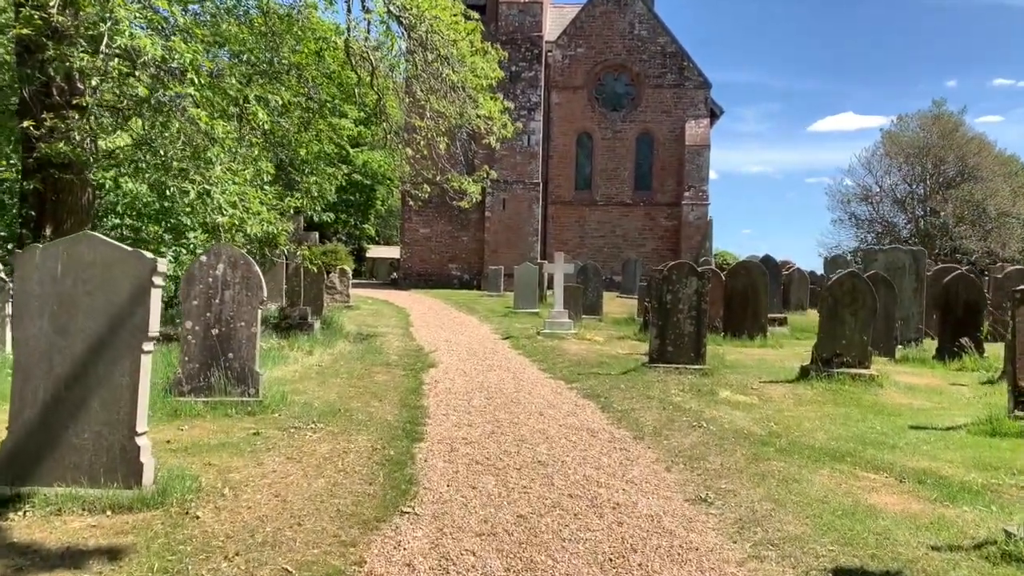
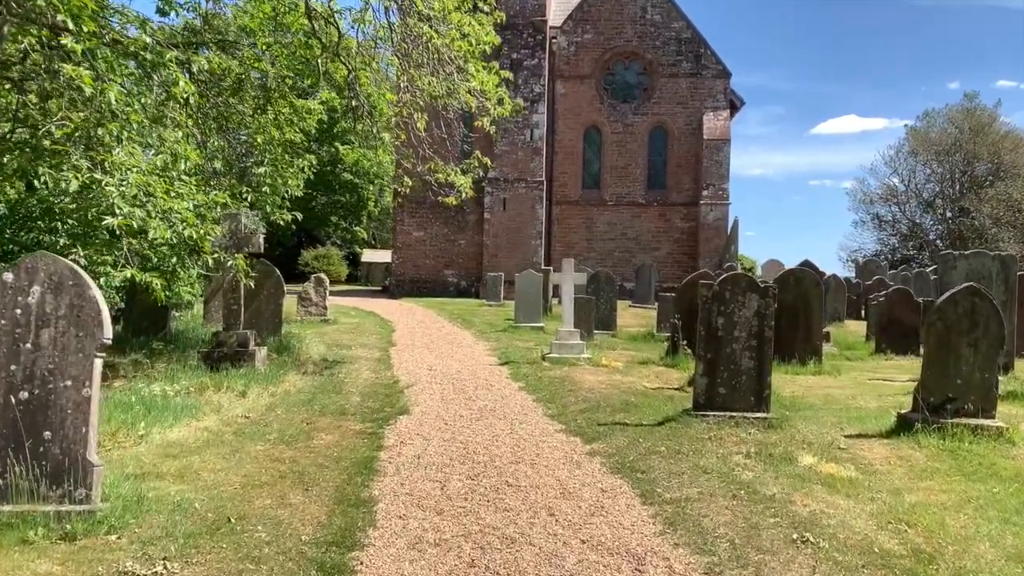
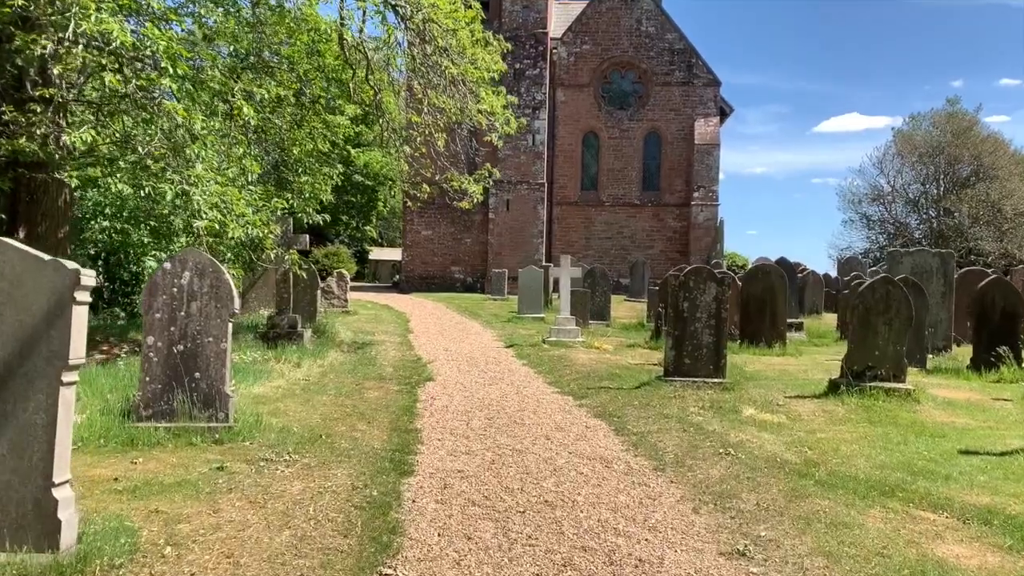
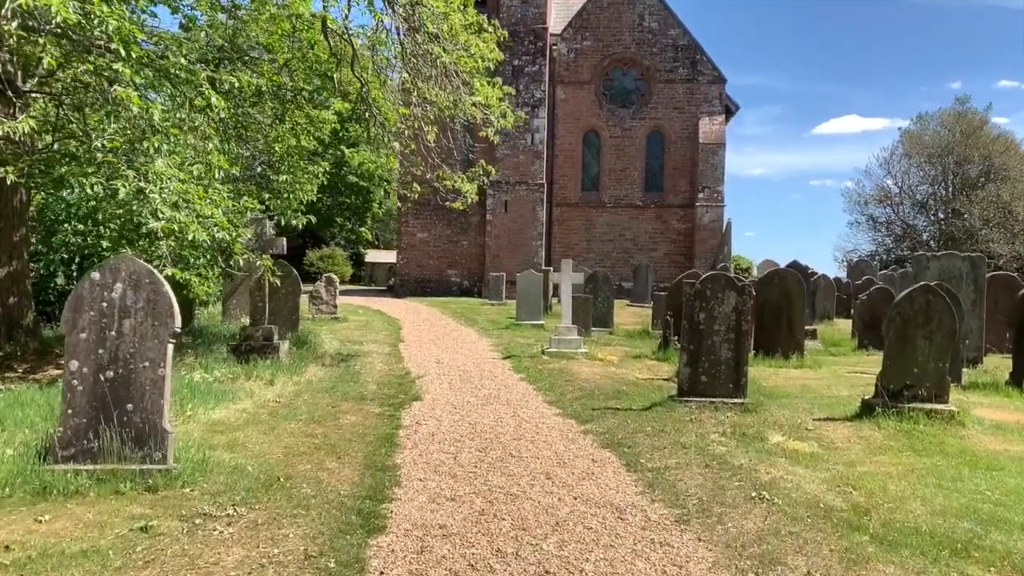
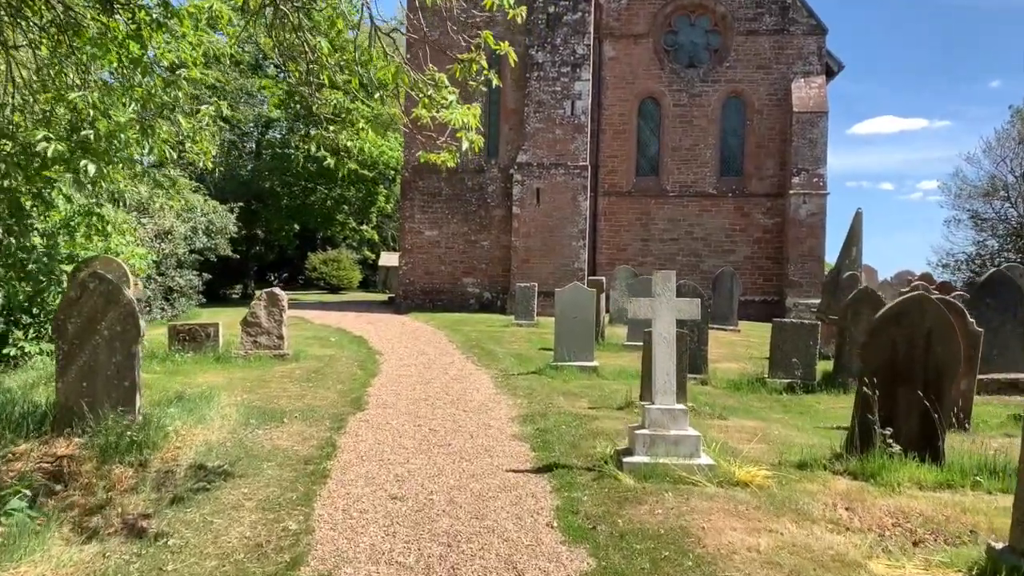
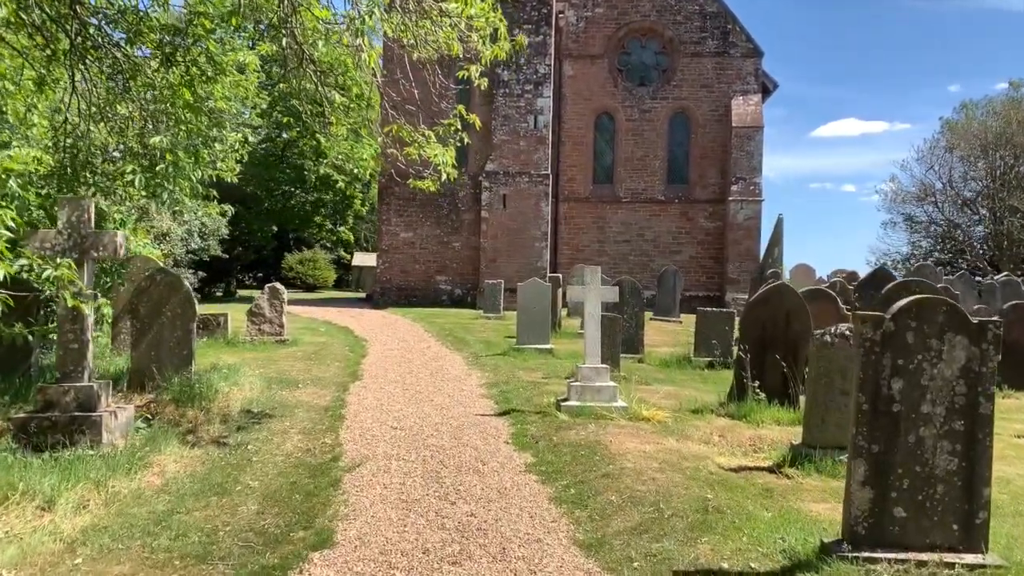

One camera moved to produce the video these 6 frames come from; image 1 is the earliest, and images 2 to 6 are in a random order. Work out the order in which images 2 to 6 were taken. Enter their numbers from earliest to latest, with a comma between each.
3, 4, 2, 6, 5
